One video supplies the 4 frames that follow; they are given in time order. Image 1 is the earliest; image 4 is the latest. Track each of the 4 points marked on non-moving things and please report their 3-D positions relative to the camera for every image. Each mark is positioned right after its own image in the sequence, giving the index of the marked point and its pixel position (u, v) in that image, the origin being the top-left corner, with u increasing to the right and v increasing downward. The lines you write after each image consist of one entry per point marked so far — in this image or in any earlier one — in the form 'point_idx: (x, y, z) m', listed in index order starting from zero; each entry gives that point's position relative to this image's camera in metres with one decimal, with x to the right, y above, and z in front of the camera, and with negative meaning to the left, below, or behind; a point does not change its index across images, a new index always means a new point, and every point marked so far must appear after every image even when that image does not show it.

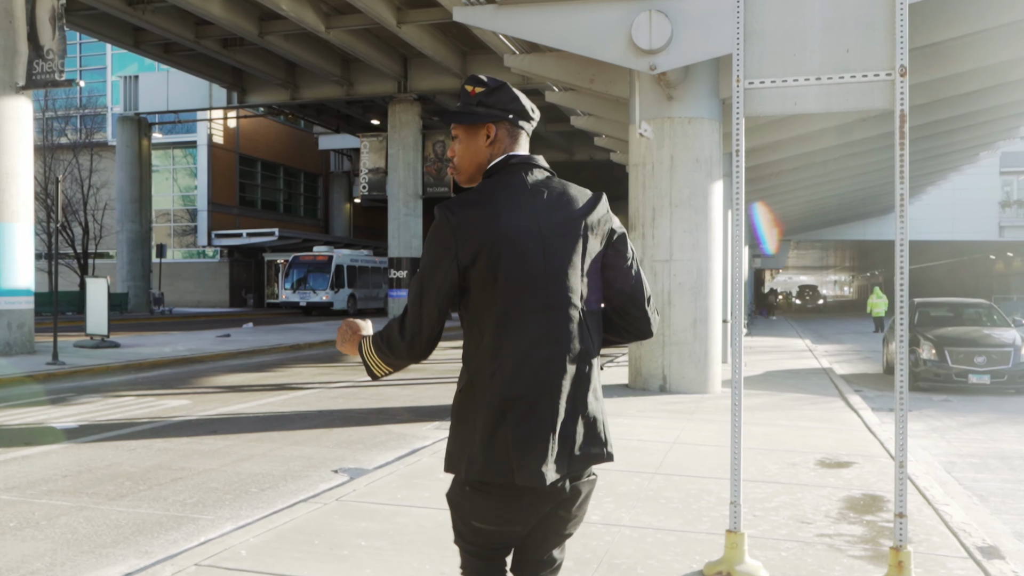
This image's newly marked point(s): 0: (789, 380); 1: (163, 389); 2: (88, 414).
0: (+3.9, -1.3, +13.8) m
1: (-4.6, -1.3, +12.8) m
2: (-4.6, -1.4, +10.5) m
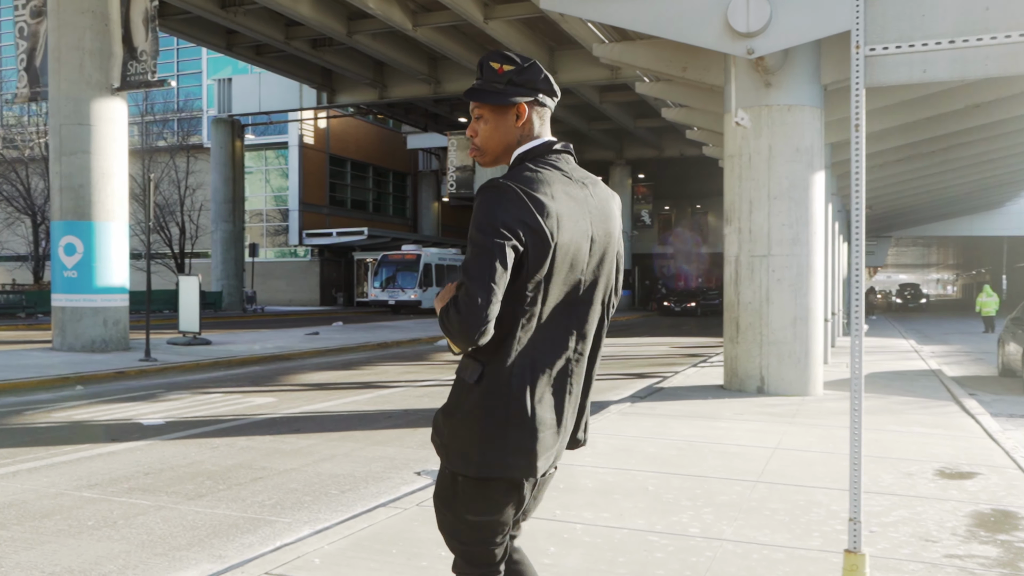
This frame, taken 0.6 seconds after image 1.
0: (+5.1, -1.3, +13.1) m
1: (-3.4, -1.3, +12.8) m
2: (-3.6, -1.3, +10.5) m
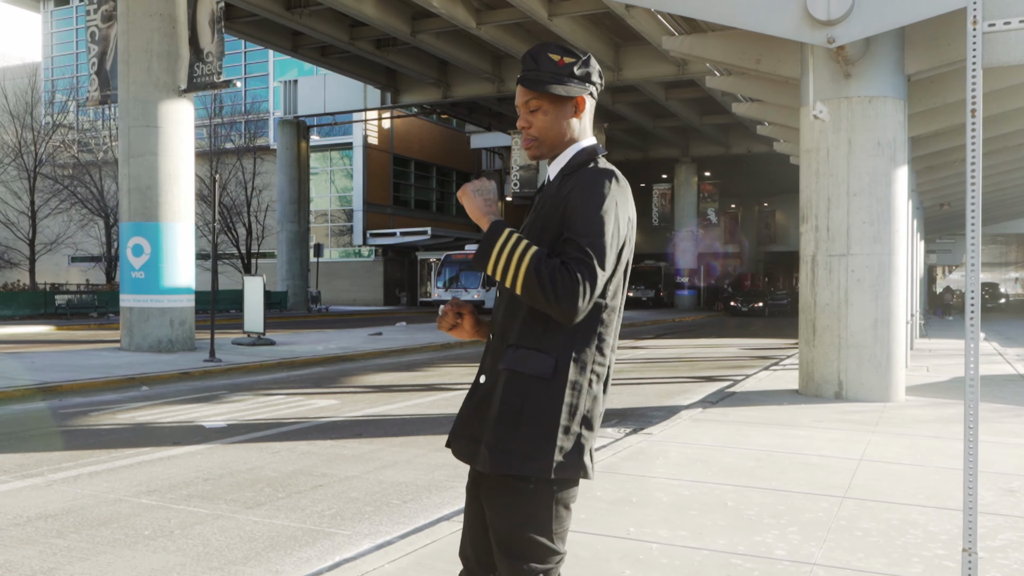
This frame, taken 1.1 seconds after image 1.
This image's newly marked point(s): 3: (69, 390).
0: (+6.0, -1.3, +12.4) m
1: (-2.6, -1.3, +12.7) m
2: (-2.9, -1.3, +10.4) m
3: (-5.3, -1.2, +11.7) m
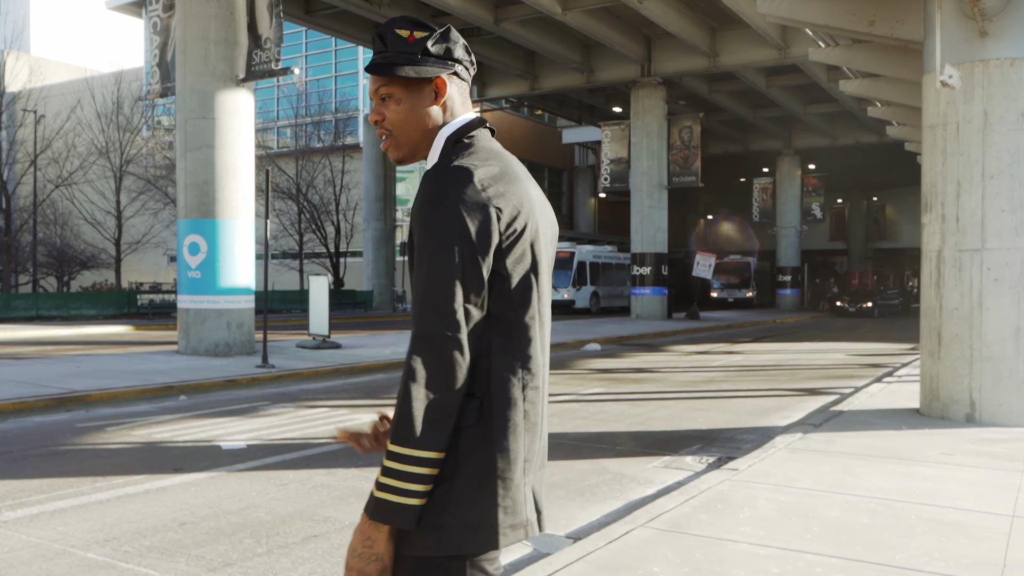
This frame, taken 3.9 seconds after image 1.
0: (+6.8, -1.3, +10.3) m
1: (-1.8, -1.3, +11.5) m
2: (-2.3, -1.4, +9.3) m
3: (-4.6, -1.2, +10.8) m
